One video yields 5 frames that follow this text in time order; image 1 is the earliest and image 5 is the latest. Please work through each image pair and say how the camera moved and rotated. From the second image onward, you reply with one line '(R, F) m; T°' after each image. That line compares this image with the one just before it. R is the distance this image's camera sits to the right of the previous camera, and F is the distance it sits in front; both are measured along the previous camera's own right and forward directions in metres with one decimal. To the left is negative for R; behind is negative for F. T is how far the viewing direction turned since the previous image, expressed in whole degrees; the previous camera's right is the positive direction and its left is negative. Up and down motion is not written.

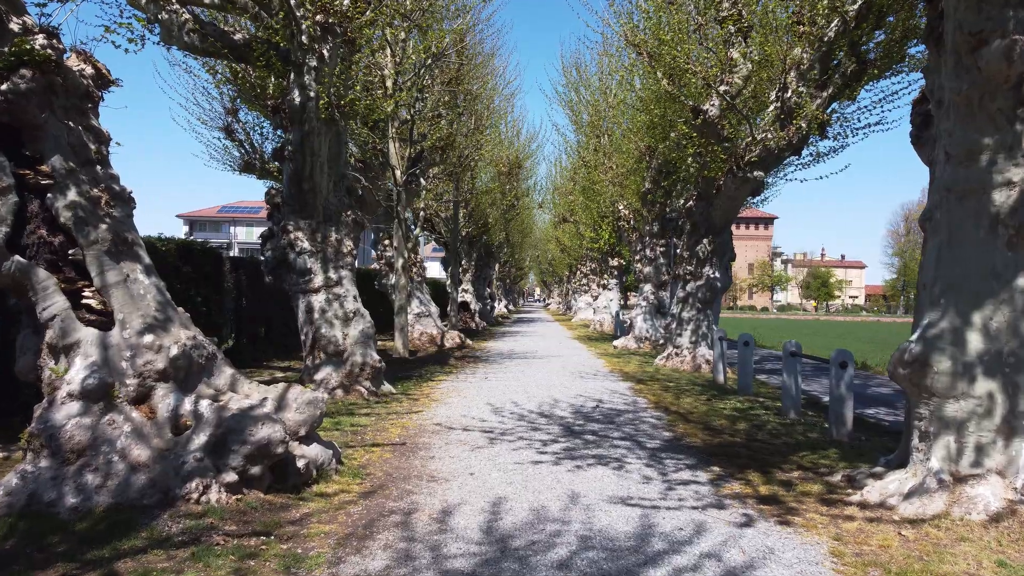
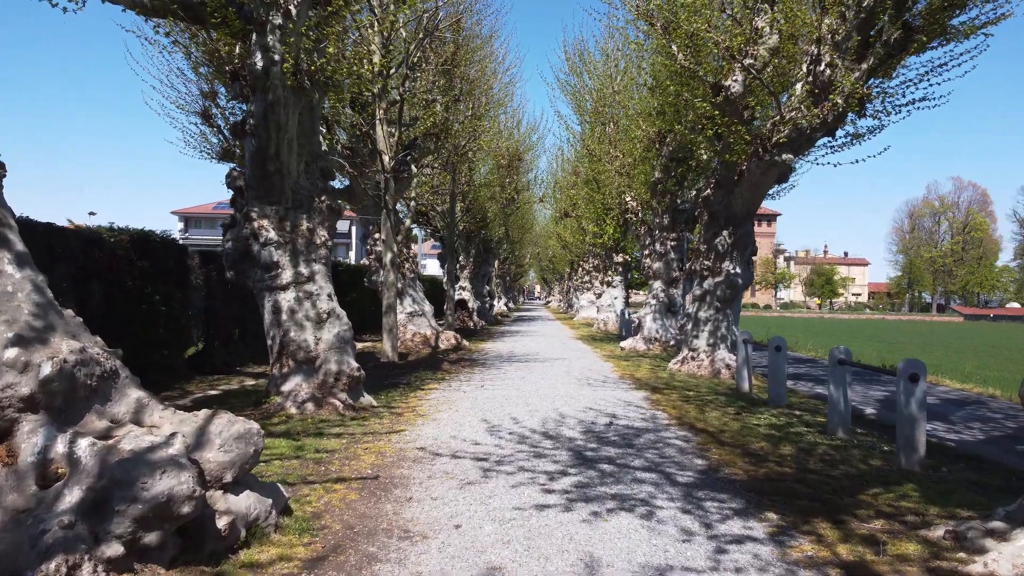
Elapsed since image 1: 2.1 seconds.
(0.0, +1.4) m; 0°
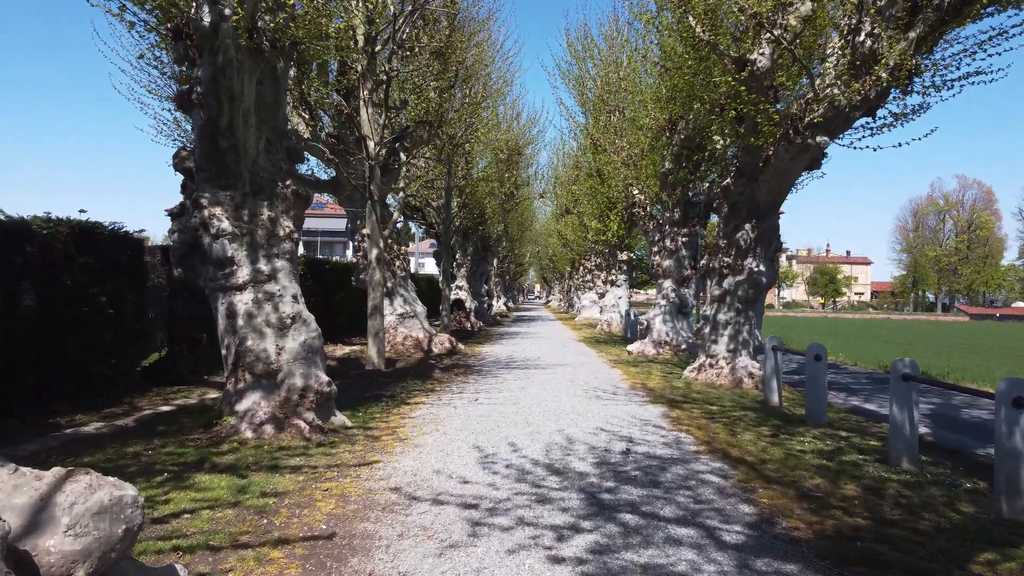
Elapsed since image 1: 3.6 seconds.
(0.0, +1.3) m; 0°
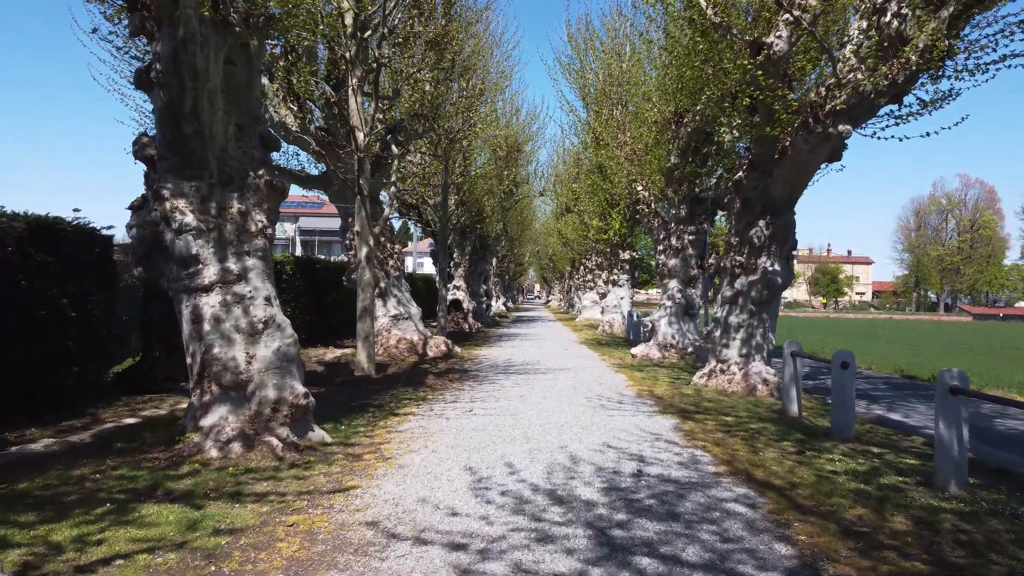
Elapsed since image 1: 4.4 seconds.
(0.0, +0.7) m; 0°
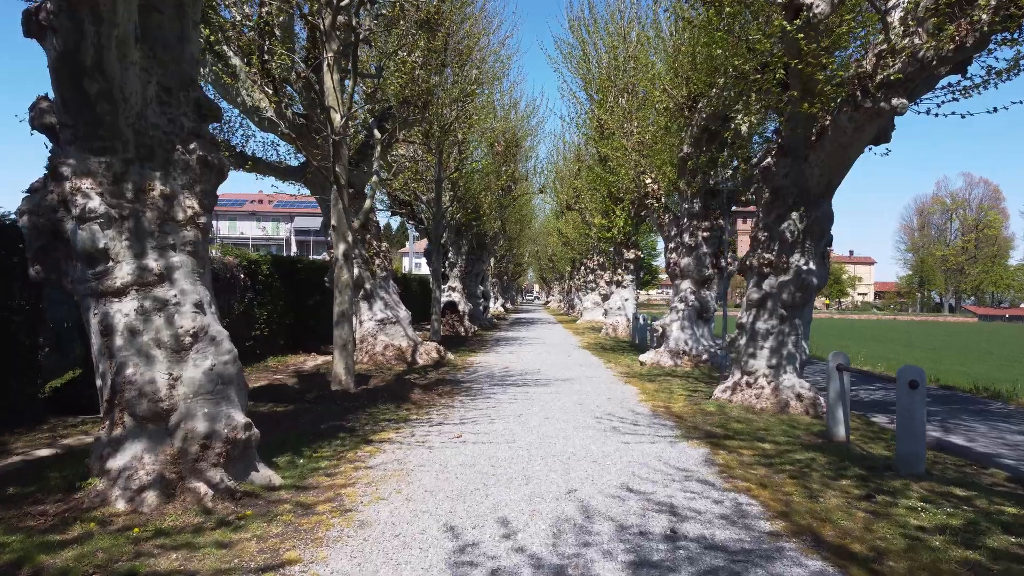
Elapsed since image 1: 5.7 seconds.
(0.0, +1.4) m; 0°
